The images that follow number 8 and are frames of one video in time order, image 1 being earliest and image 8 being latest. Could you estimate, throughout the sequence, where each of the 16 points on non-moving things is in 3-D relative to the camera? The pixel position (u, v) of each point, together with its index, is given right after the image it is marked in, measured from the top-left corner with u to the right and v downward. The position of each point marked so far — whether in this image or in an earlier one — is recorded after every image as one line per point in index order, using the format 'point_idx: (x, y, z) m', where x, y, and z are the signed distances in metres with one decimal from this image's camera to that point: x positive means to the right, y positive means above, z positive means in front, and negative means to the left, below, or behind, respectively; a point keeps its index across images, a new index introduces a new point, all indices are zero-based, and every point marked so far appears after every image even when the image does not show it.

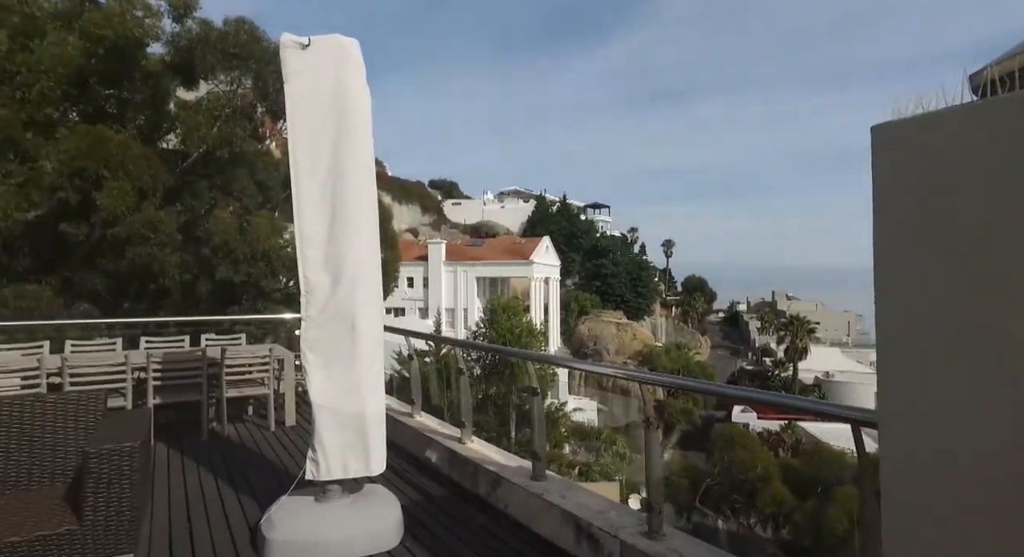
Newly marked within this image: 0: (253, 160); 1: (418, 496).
0: (-6.6, +3.0, +15.4) m
1: (-0.5, -1.2, +3.4) m
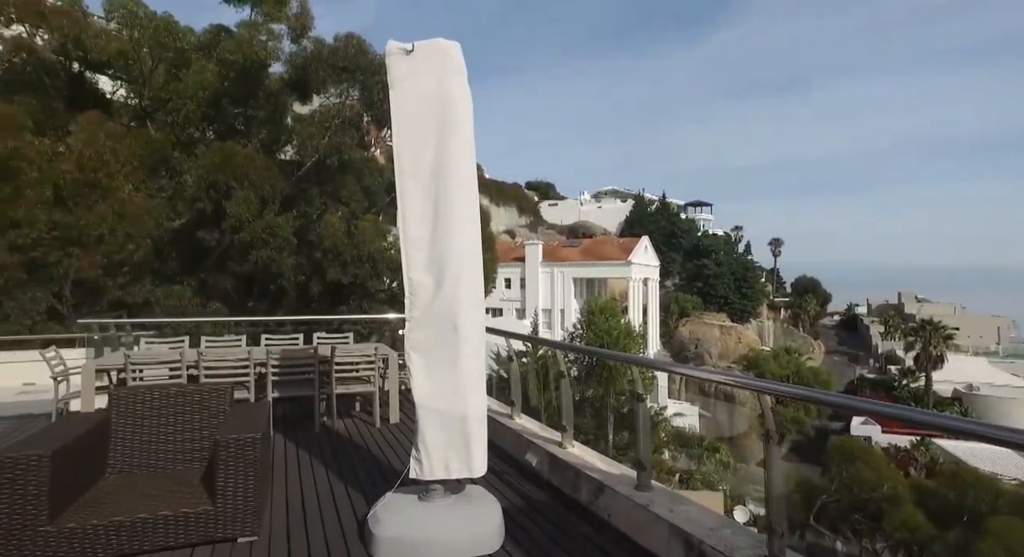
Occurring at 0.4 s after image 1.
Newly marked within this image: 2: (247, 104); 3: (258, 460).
0: (-4.1, +3.0, +16.2) m
1: (0.0, -1.2, +3.4) m
2: (-6.9, +4.4, +15.6) m
3: (-1.2, -0.8, +2.7) m
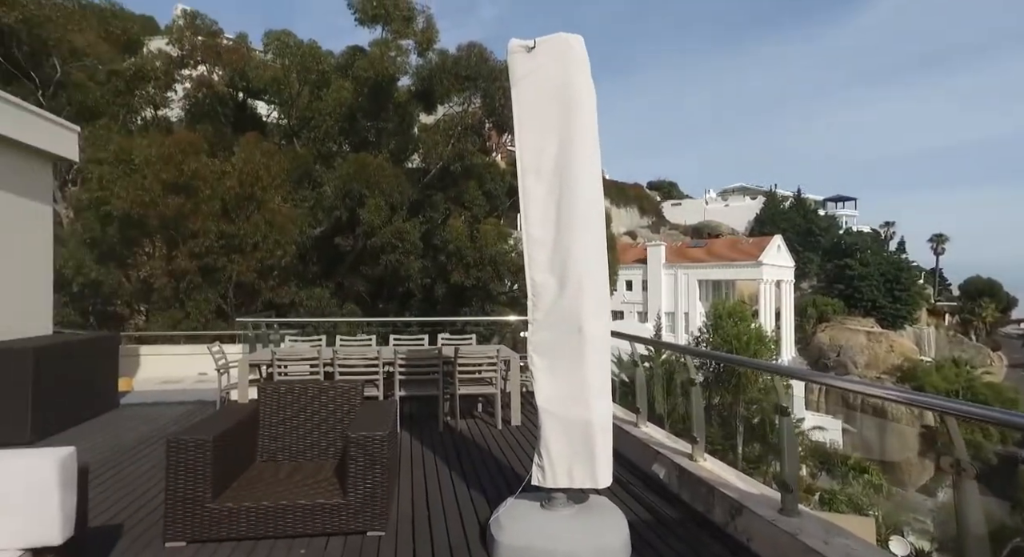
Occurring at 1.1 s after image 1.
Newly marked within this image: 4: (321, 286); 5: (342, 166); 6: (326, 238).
0: (-0.8, +2.9, +16.6) m
1: (+0.7, -1.2, +3.2) m
2: (-3.7, +4.3, +16.6) m
3: (-0.6, -0.8, +2.8) m
4: (-5.1, -0.2, +16.1) m
5: (-4.3, +2.8, +15.3) m
6: (-5.0, +1.0, +16.2) m
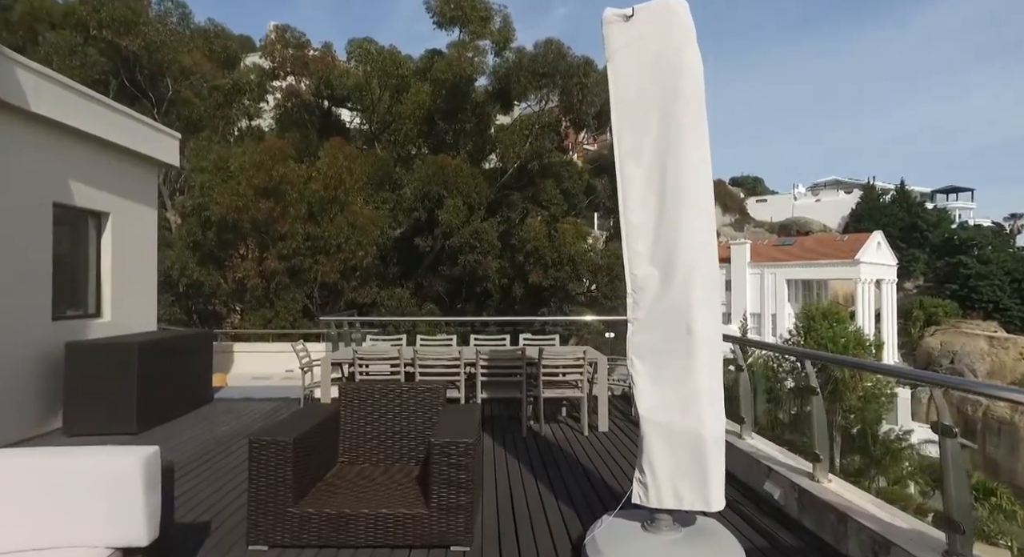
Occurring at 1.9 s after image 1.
0: (+1.3, +2.9, +16.3) m
1: (+1.2, -1.2, +2.8) m
2: (-1.6, +4.3, +16.7) m
3: (-0.2, -0.8, +2.6) m
4: (-3.0, -0.2, +16.4) m
5: (-2.3, +2.8, +15.5) m
6: (-2.9, +1.0, +16.4) m
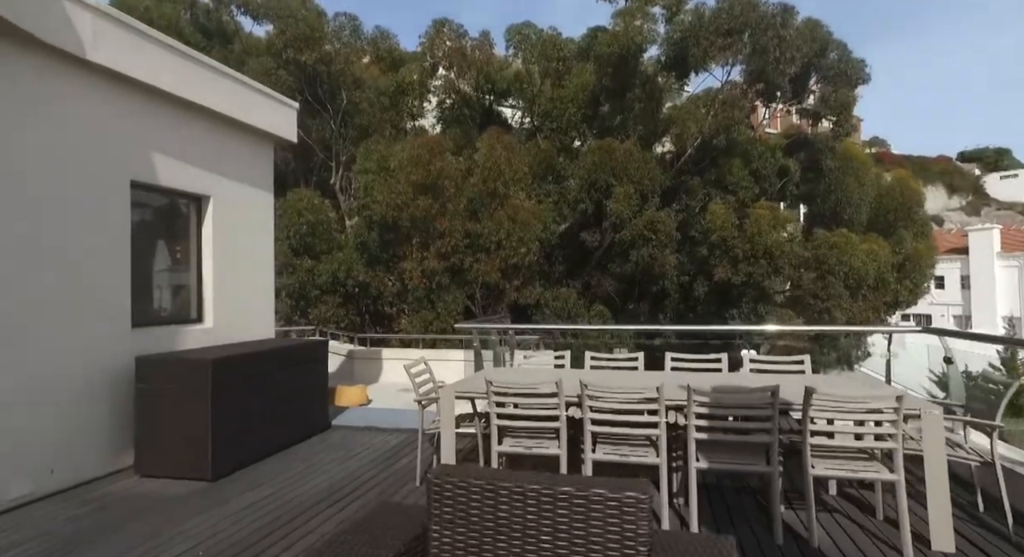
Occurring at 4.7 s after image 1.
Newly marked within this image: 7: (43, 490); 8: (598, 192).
0: (+5.4, +3.0, +13.5) m
1: (+1.7, -1.1, +0.6) m
2: (+2.7, +4.4, +14.7) m
3: (+0.3, -0.7, +0.7) m
4: (+1.3, -0.2, +14.8) m
5: (+1.7, +2.9, +13.8) m
6: (+1.4, +1.1, +14.8) m
7: (-2.9, -1.3, +3.8) m
8: (+1.9, +2.0, +13.7) m
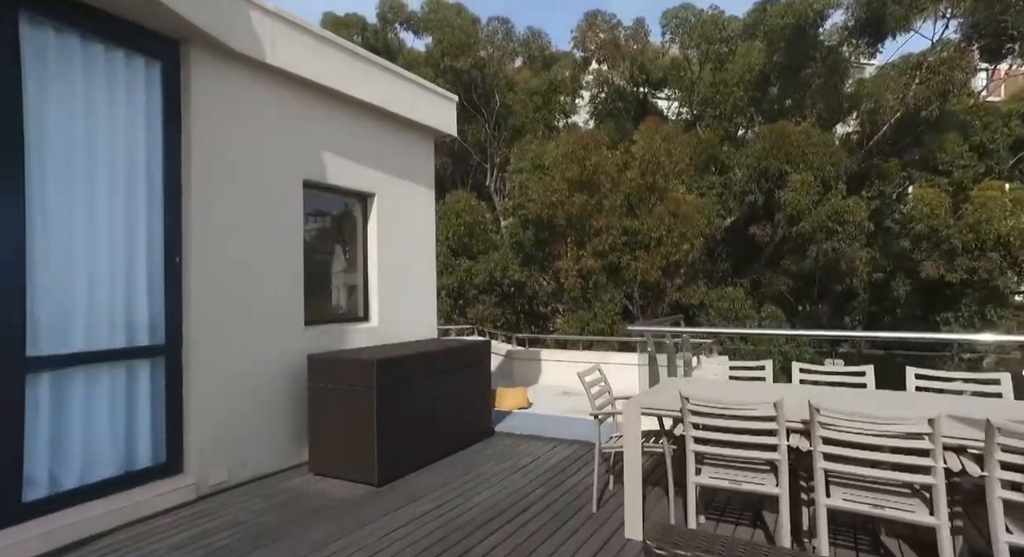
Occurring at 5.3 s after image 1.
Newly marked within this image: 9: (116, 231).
0: (+8.6, +3.1, +11.3) m
1: (+1.9, -1.1, -0.3) m
2: (+6.3, +4.4, +13.1) m
3: (+0.6, -0.7, +0.2) m
4: (+5.0, -0.2, +13.6) m
5: (+5.1, +2.9, +12.5) m
6: (+5.1, +1.1, +13.5) m
7: (-1.8, -1.3, +3.9) m
8: (+5.3, +2.0, +12.3) m
9: (-2.2, +0.3, +3.4) m
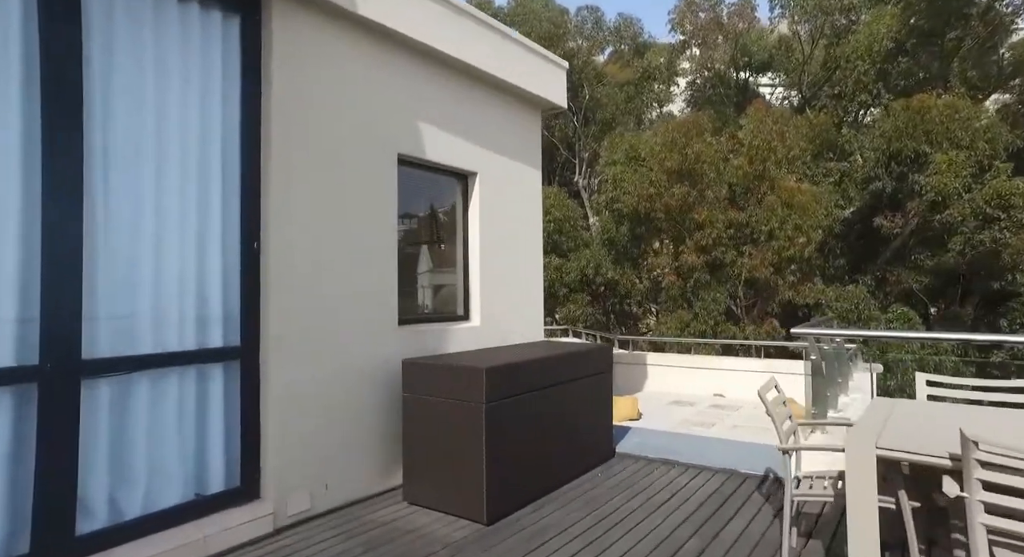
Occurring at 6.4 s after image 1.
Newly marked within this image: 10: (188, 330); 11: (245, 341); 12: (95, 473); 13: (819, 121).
0: (+10.3, +3.2, +9.3) m
1: (+2.0, -1.0, -1.3) m
2: (+8.2, +4.5, +11.4) m
3: (+0.8, -0.7, -0.7) m
4: (+6.9, -0.1, +12.0) m
5: (+6.9, +3.0, +10.9) m
6: (+7.1, +1.2, +12.0) m
7: (-1.1, -1.3, +3.4) m
8: (+7.1, +2.1, +10.7) m
9: (-1.6, +0.3, +2.9) m
10: (-1.6, -0.3, +2.9) m
11: (-1.4, -0.3, +3.1) m
12: (-1.8, -0.8, +2.5) m
13: (+6.5, +3.4, +12.3) m
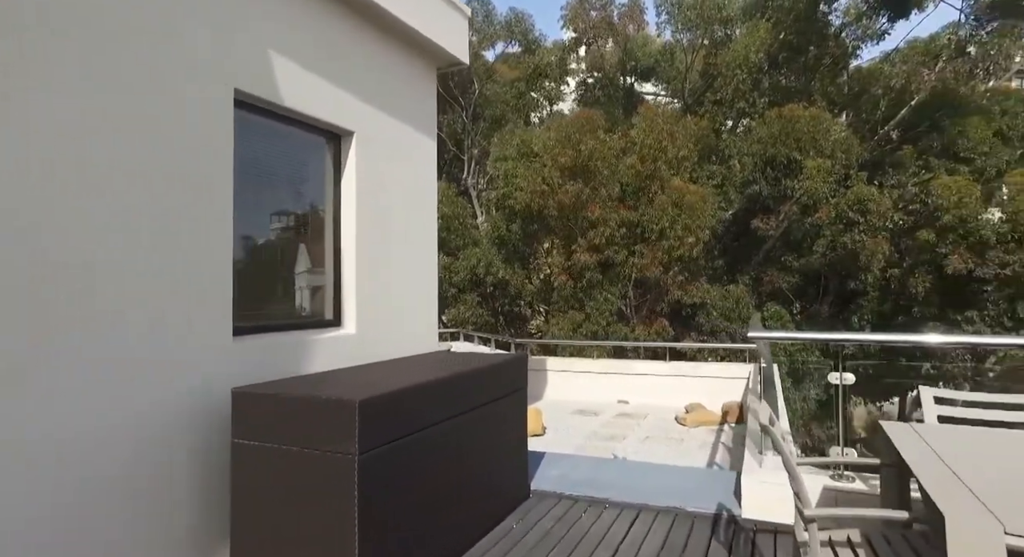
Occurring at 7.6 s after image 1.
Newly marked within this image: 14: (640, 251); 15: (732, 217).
0: (+8.5, +3.1, +10.2) m
1: (+2.4, -1.0, -1.8) m
2: (+6.1, +4.5, +11.8) m
3: (+1.1, -0.6, -1.4) m
4: (+4.8, -0.1, +12.2) m
5: (+4.9, +3.0, +11.1) m
6: (+4.9, +1.2, +12.2) m
7: (-1.5, -1.2, +2.2) m
8: (+5.1, +2.1, +10.9) m
9: (-1.9, +0.4, +1.7) m
10: (-1.9, -0.2, +1.7) m
11: (-1.7, -0.3, +1.9) m
12: (-2.0, -0.8, +1.3) m
13: (+4.2, +3.4, +12.4) m
14: (+2.5, +0.5, +10.9) m
15: (+4.8, +1.3, +12.1) m
